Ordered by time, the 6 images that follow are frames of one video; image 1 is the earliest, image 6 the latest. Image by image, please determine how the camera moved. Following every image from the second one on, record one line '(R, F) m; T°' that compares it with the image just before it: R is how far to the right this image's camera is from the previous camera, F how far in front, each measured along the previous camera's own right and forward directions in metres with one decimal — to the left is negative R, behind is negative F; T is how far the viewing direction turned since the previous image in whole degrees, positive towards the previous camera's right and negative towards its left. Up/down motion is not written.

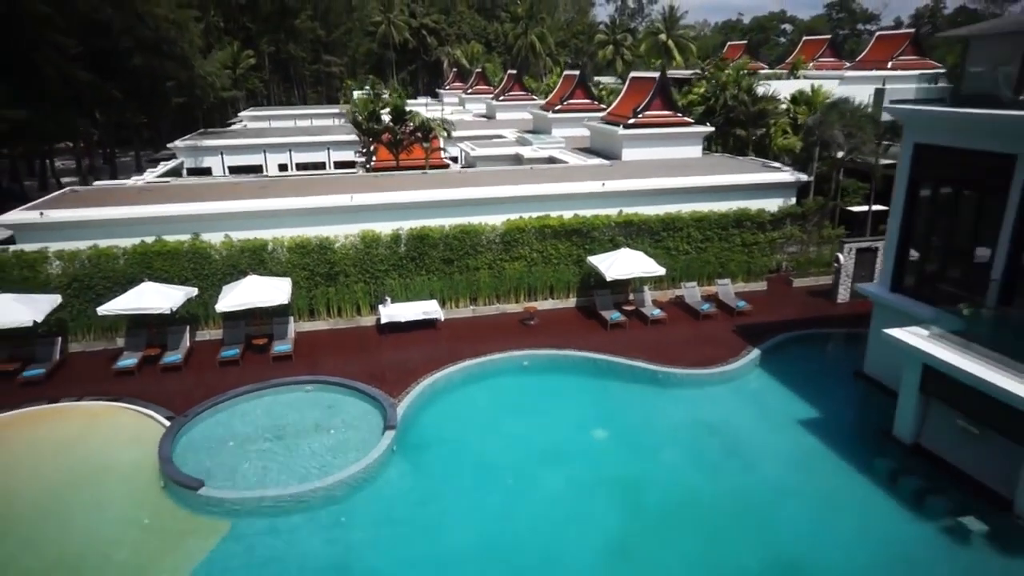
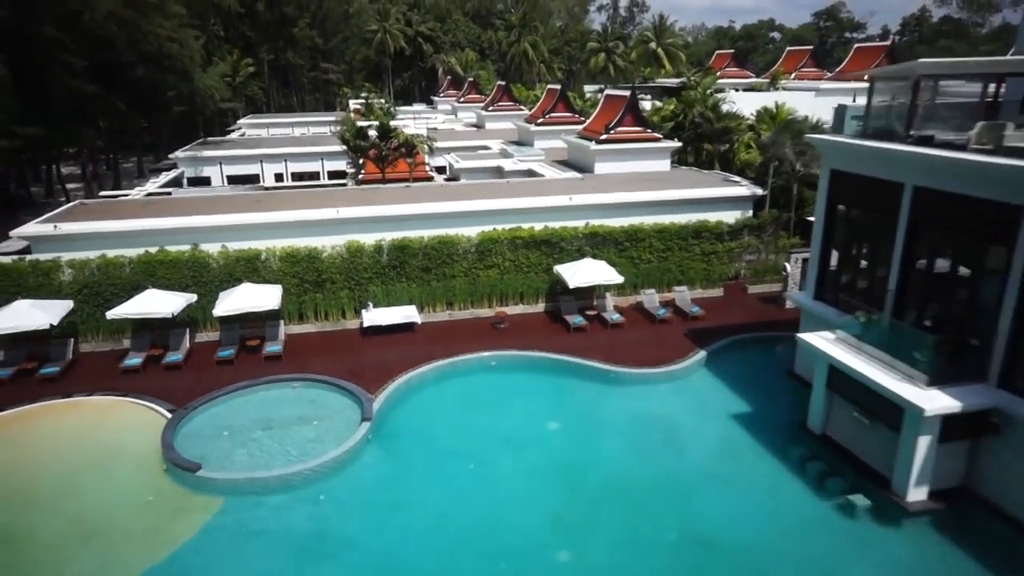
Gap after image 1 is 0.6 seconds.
(+0.8, -1.6) m; 0°
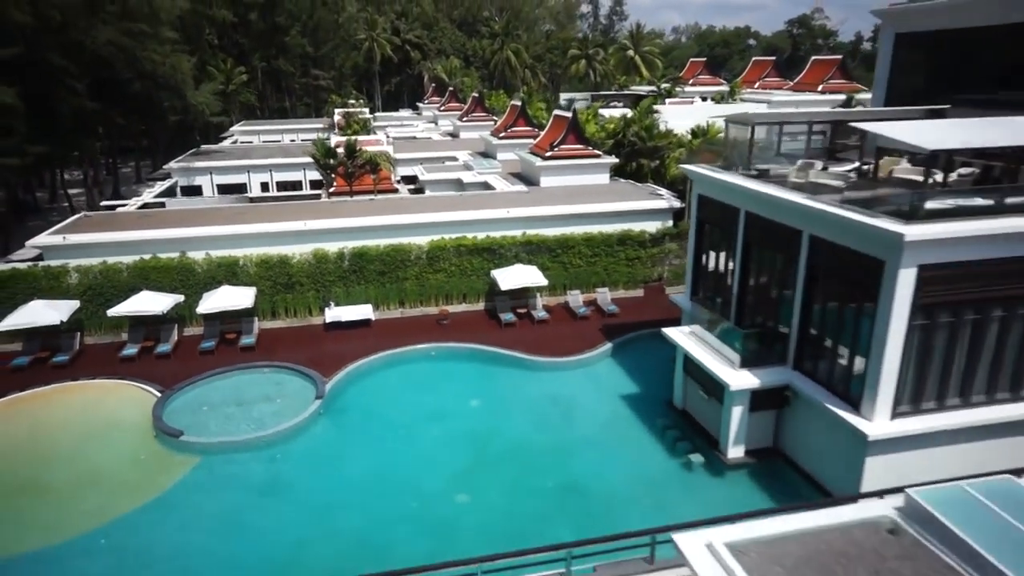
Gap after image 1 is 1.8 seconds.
(+1.9, -3.2) m; 0°
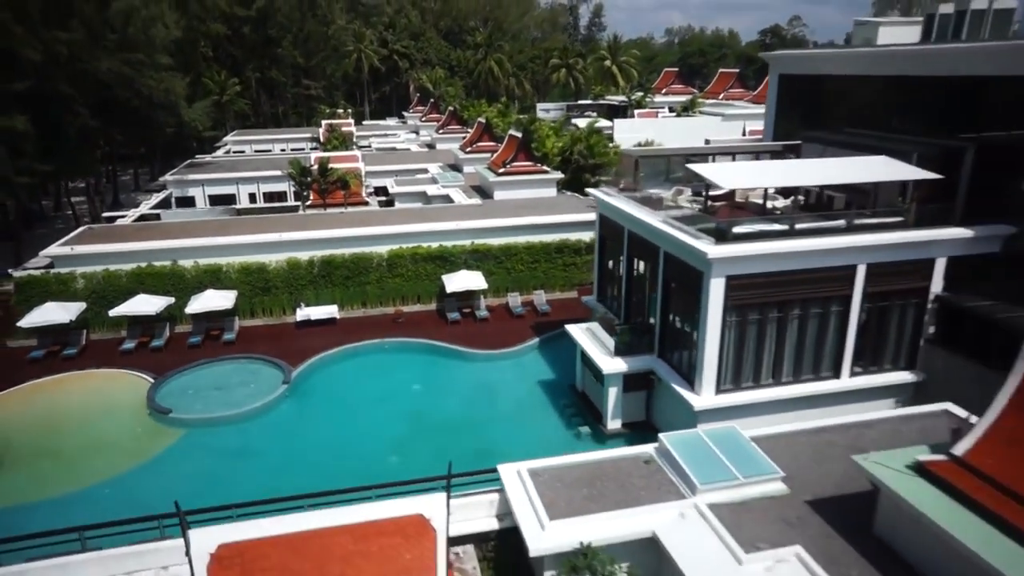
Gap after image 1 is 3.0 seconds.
(+2.1, -3.5) m; 0°
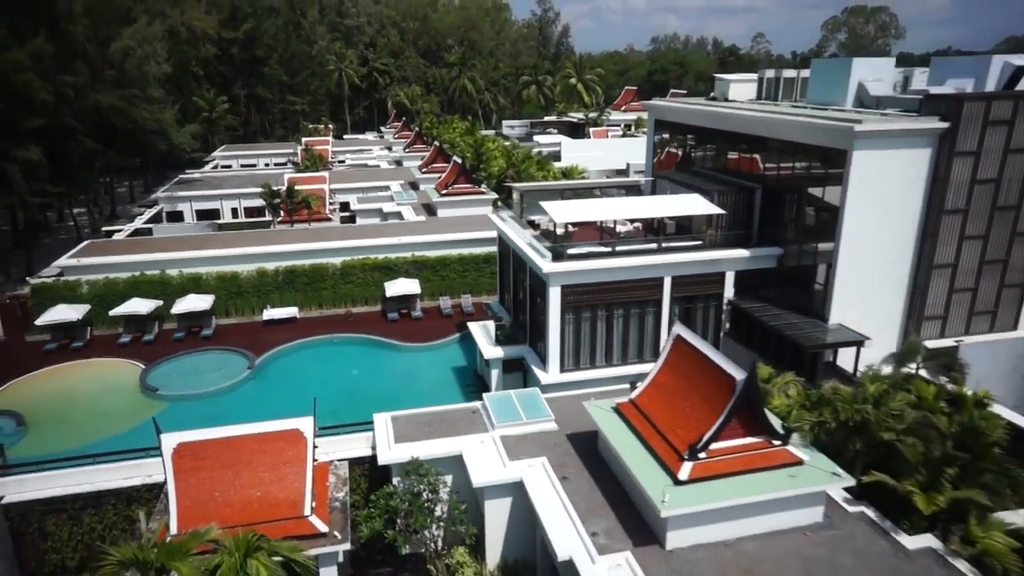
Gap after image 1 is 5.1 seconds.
(+3.1, -5.4) m; 0°
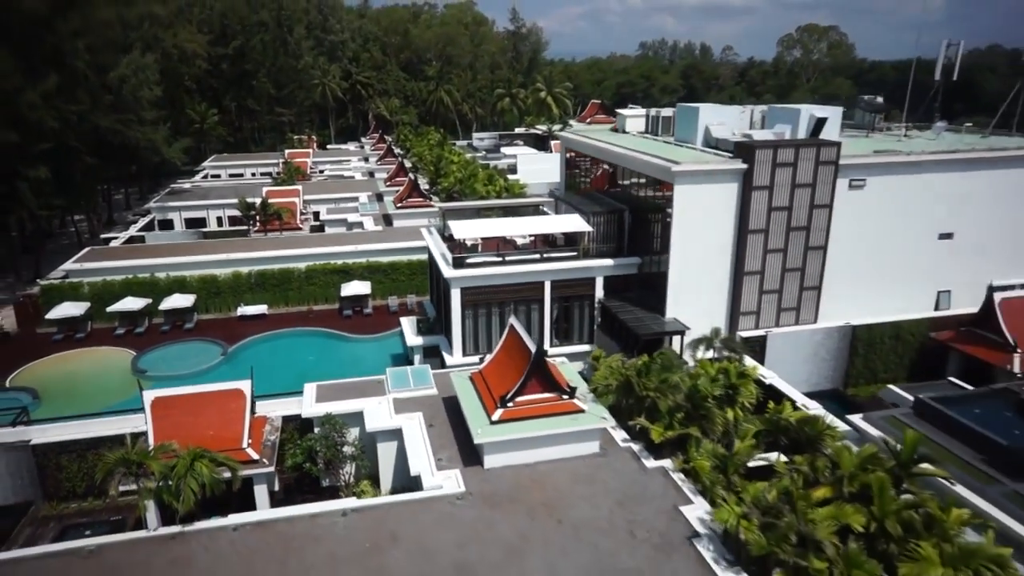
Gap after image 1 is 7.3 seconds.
(+3.4, -5.5) m; 0°
